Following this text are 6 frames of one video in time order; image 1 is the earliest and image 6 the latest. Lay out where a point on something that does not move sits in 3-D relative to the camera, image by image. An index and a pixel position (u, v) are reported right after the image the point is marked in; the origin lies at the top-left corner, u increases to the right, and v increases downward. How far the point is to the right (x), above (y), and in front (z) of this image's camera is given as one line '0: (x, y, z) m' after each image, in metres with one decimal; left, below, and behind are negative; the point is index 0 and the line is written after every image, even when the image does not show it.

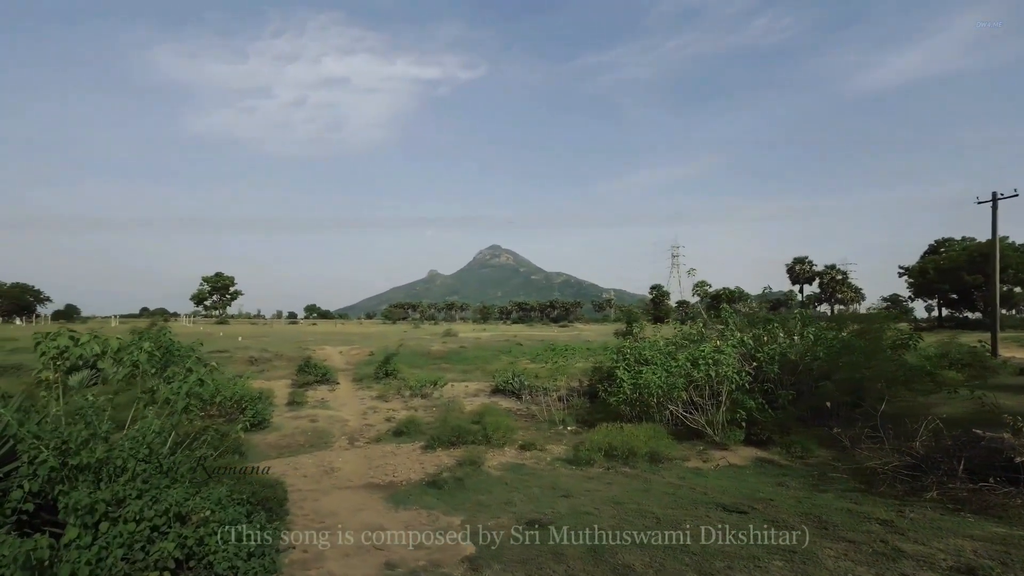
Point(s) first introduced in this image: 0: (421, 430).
0: (-2.4, -3.8, +13.4) m
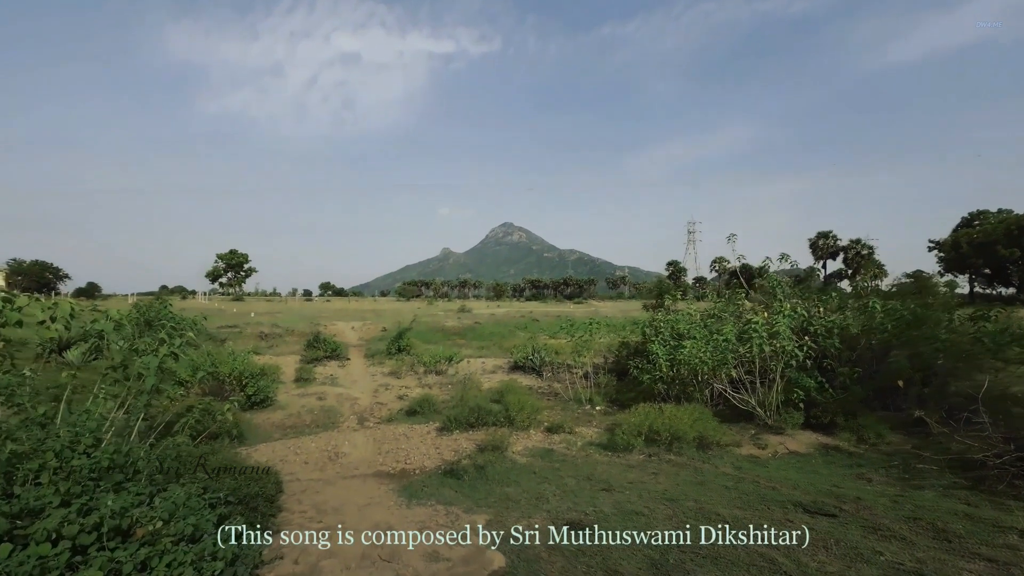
0: (-1.8, -3.0, +12.3) m
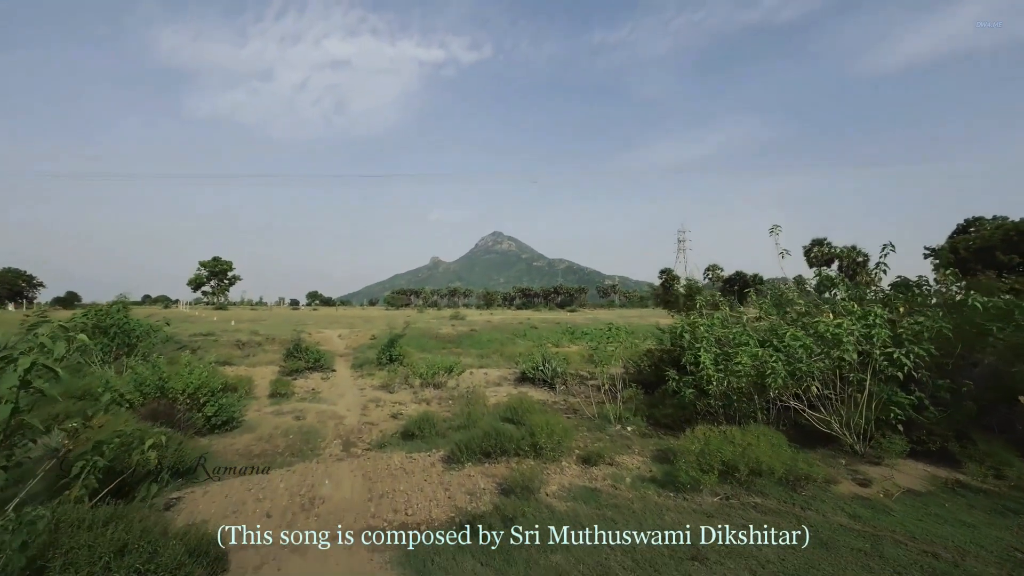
0: (-1.5, -2.9, +10.2) m
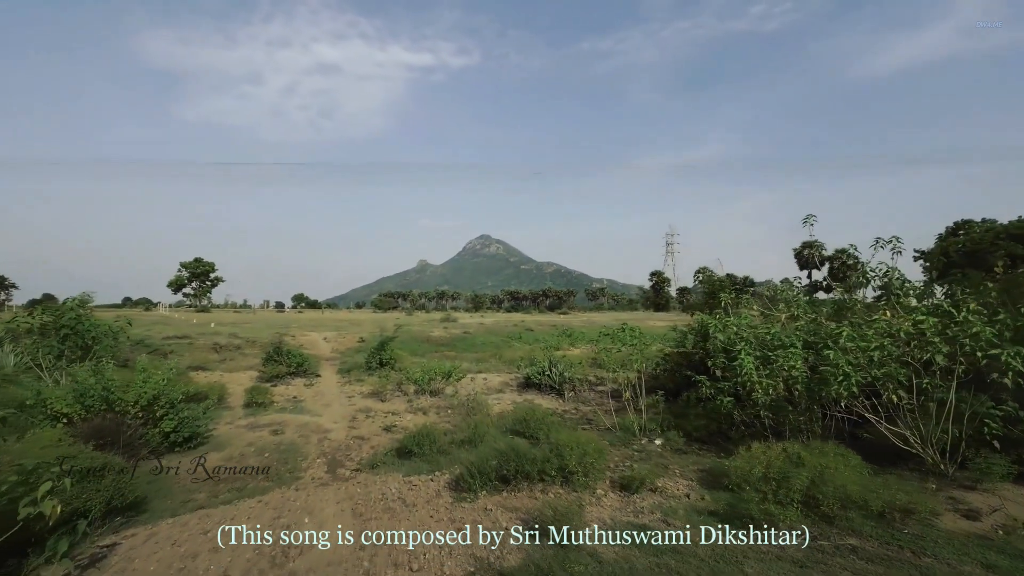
0: (-1.2, -2.8, +8.7) m
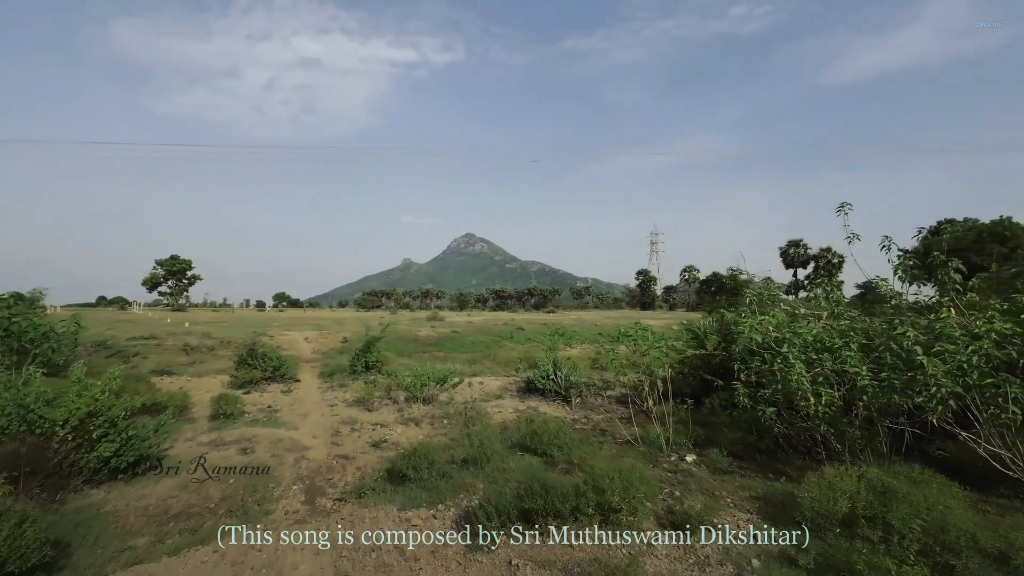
0: (-1.1, -2.7, +7.4) m
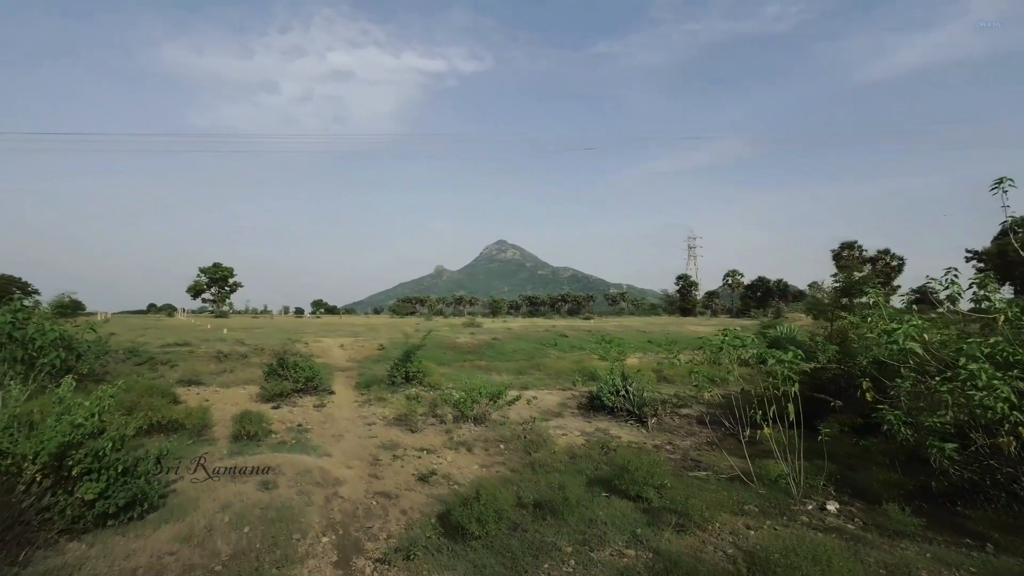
0: (0.0, -2.6, +5.6) m
